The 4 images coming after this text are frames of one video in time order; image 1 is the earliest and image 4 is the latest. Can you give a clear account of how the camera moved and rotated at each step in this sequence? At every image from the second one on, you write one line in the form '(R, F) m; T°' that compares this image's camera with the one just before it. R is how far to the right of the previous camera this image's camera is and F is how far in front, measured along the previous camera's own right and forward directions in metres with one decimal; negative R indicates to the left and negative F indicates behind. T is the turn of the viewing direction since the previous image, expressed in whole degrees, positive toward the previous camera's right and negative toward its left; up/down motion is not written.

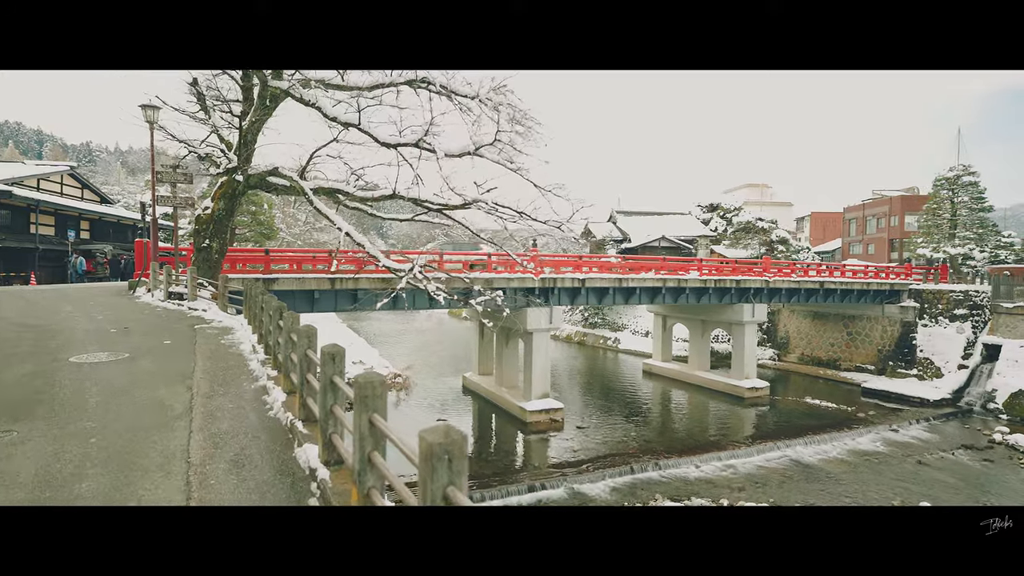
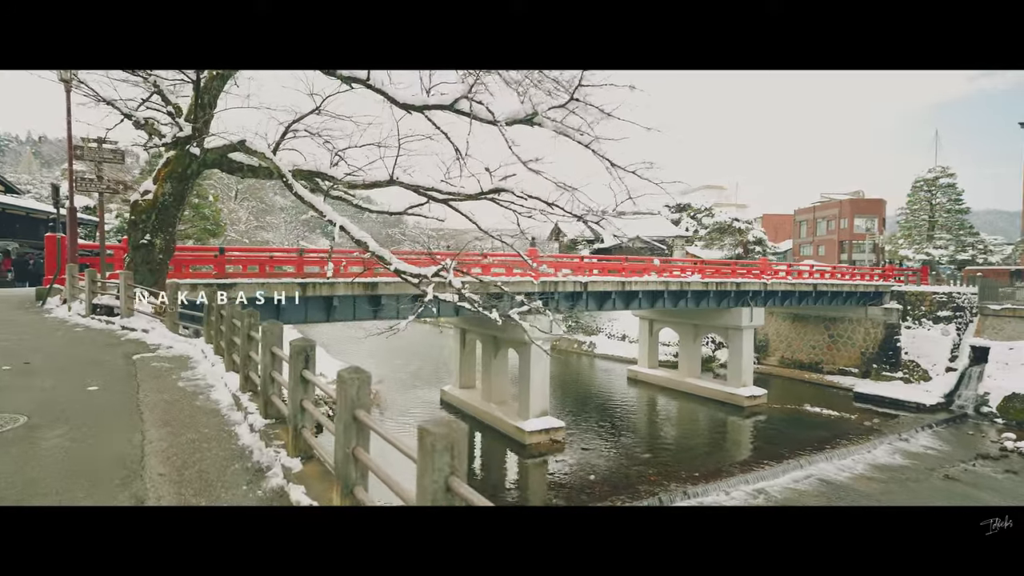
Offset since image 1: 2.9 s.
(-1.2, +1.8) m; +6°
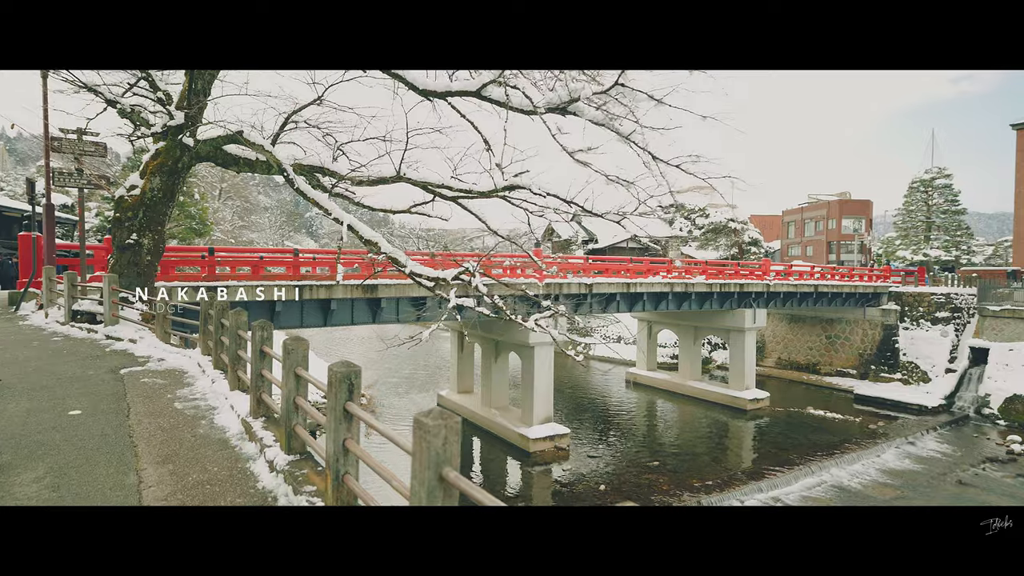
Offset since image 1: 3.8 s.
(-0.4, +0.5) m; +1°
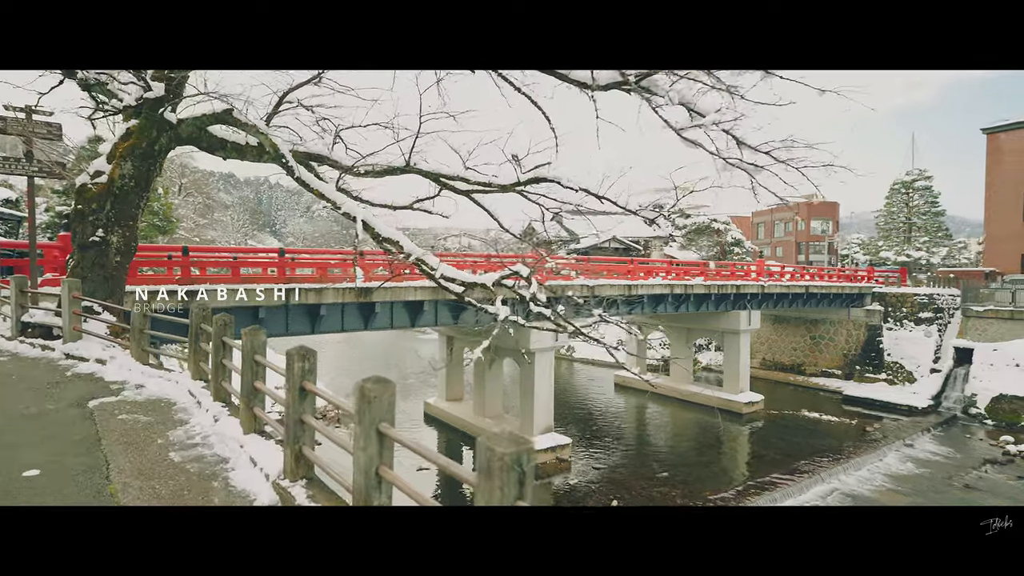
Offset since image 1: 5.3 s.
(-0.7, +0.8) m; +3°
